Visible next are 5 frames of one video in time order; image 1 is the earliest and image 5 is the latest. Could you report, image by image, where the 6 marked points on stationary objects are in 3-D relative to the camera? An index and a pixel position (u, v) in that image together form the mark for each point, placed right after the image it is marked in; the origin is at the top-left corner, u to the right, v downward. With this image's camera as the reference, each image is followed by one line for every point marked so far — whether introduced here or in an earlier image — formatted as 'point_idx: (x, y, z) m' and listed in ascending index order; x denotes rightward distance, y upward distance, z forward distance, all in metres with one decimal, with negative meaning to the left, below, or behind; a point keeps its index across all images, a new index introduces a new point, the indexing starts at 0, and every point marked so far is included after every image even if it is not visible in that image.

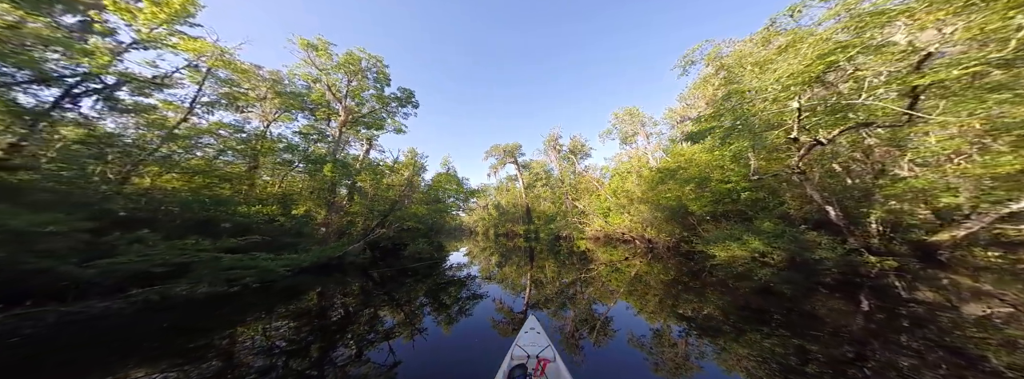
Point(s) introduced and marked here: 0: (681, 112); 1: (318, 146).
0: (+9.9, +4.4, +12.3) m
1: (-10.1, +2.2, +10.8) m
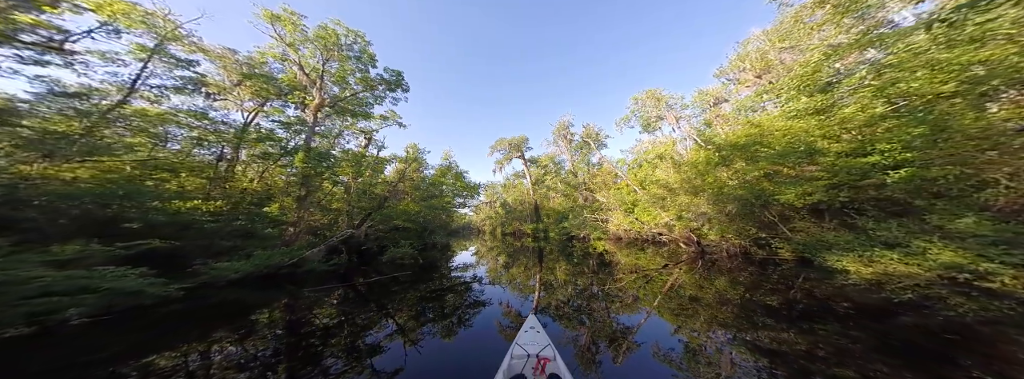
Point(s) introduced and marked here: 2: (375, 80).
0: (+10.1, +4.8, +10.5) m
1: (-9.9, +2.4, +9.8) m
2: (-7.1, +5.6, +10.6) m
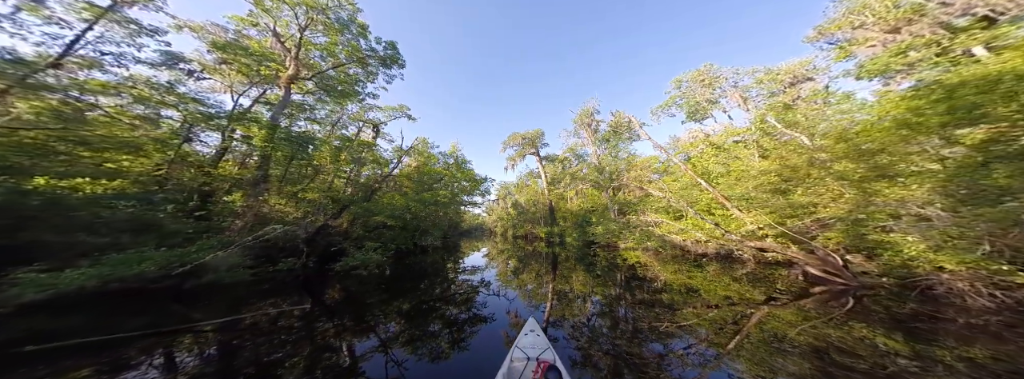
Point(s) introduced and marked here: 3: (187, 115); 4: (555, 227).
0: (+10.7, +4.8, +8.1) m
1: (-9.3, +2.8, +8.7) m
2: (-6.4, +5.9, +9.4) m
3: (-9.7, +2.3, +6.1) m
4: (+3.8, -3.4, +18.9) m
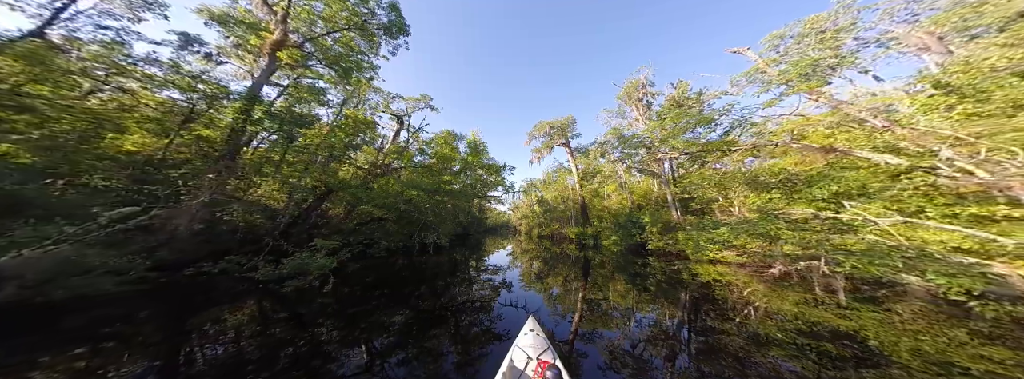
0: (+11.5, +5.0, +5.0) m
1: (-8.3, +3.3, +8.0) m
2: (-5.3, +6.4, +8.3) m
3: (-9.0, +2.8, +5.4) m
4: (+5.9, -3.0, +16.5) m
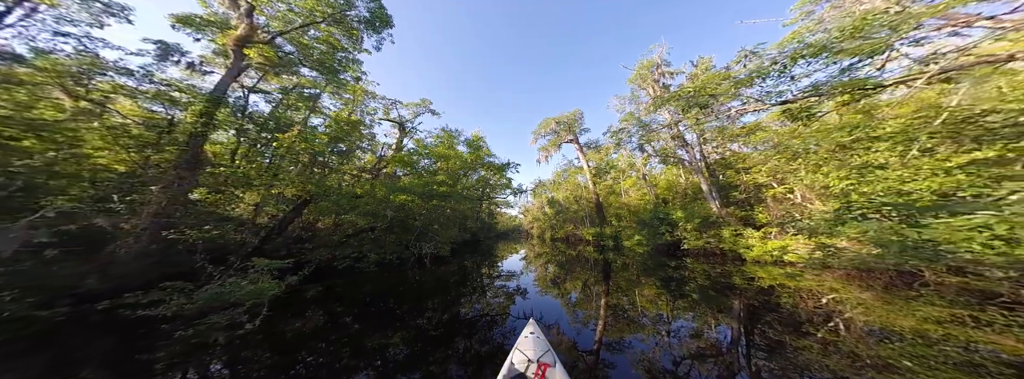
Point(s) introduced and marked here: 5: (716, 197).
0: (+11.3, +5.8, +3.7) m
1: (-8.2, +2.8, +7.6) m
2: (-5.4, +6.1, +7.8) m
3: (-9.0, +2.3, +5.0) m
4: (+6.7, -2.8, +15.3) m
5: (+10.1, -0.4, +10.8) m
